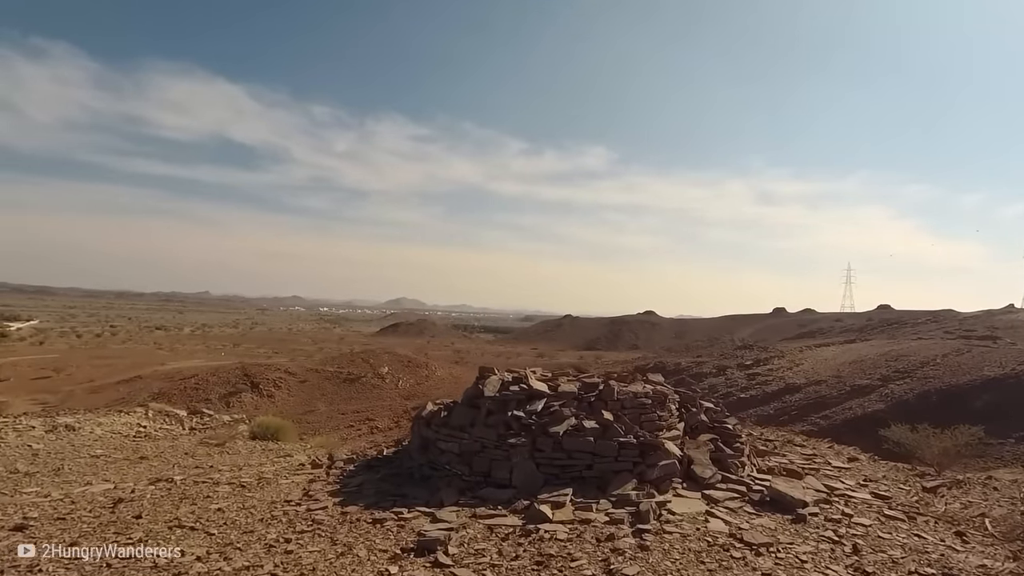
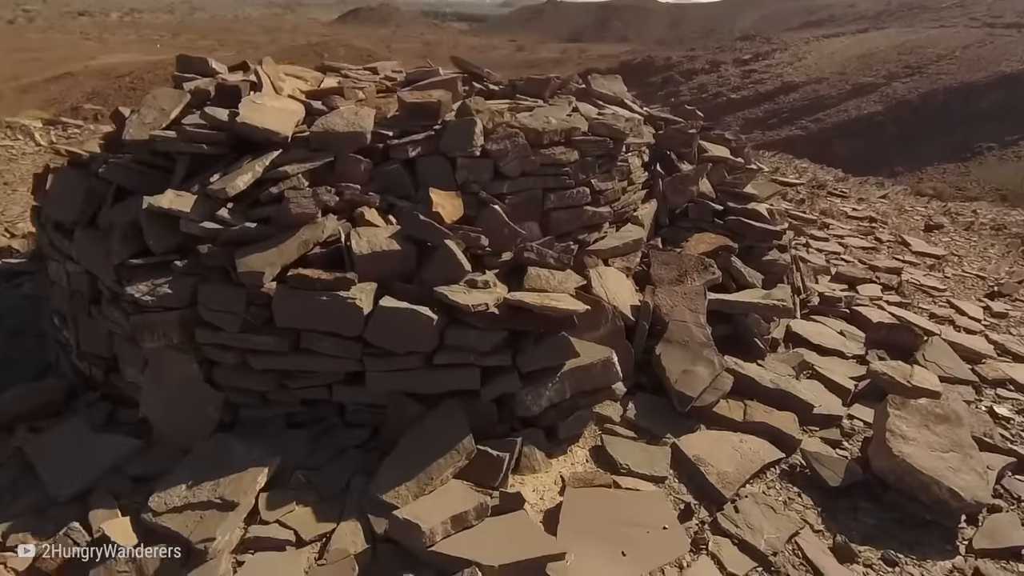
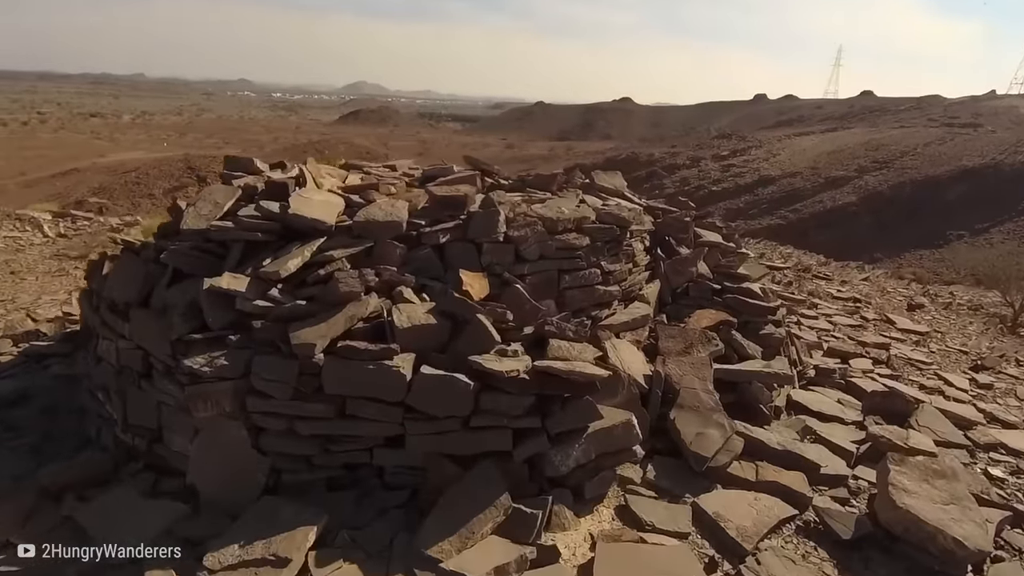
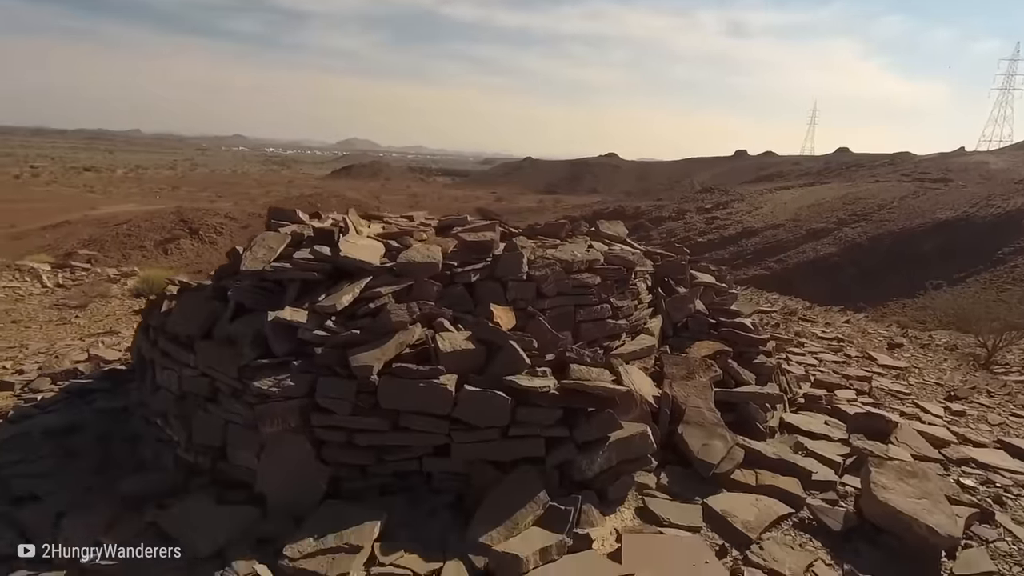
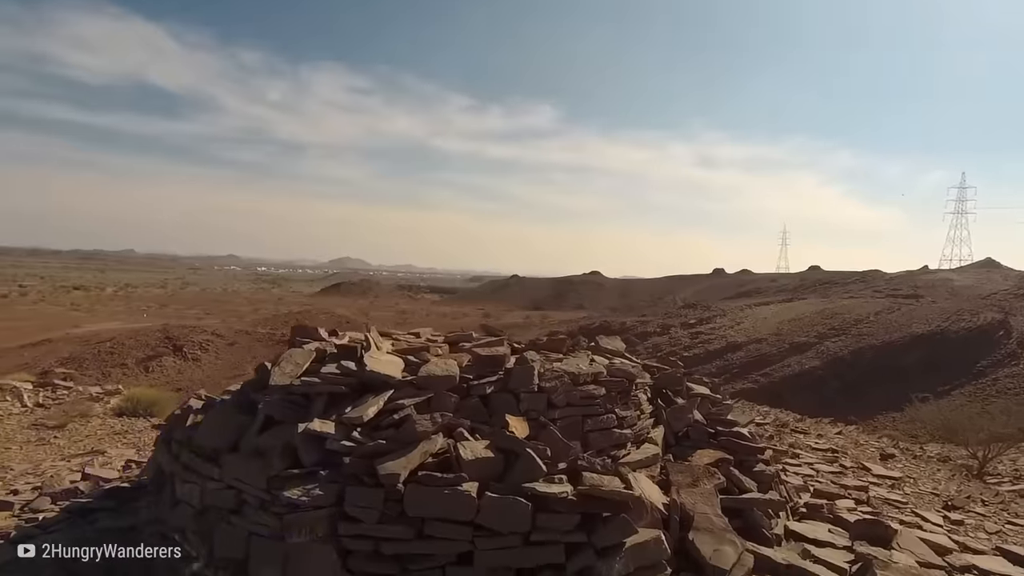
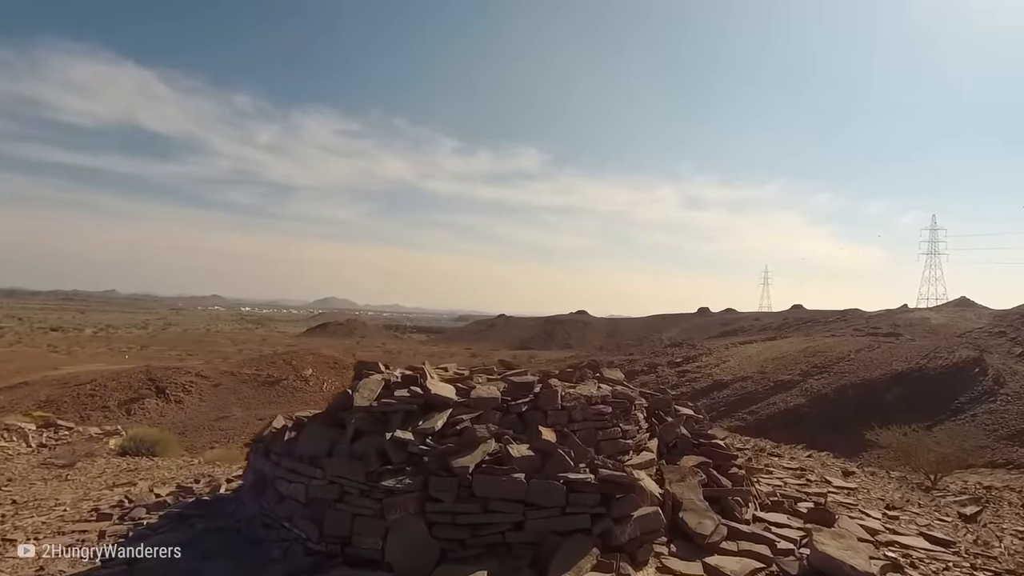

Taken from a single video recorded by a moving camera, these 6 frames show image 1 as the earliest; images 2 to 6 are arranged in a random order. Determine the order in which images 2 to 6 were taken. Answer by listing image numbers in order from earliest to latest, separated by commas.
6, 5, 4, 3, 2
